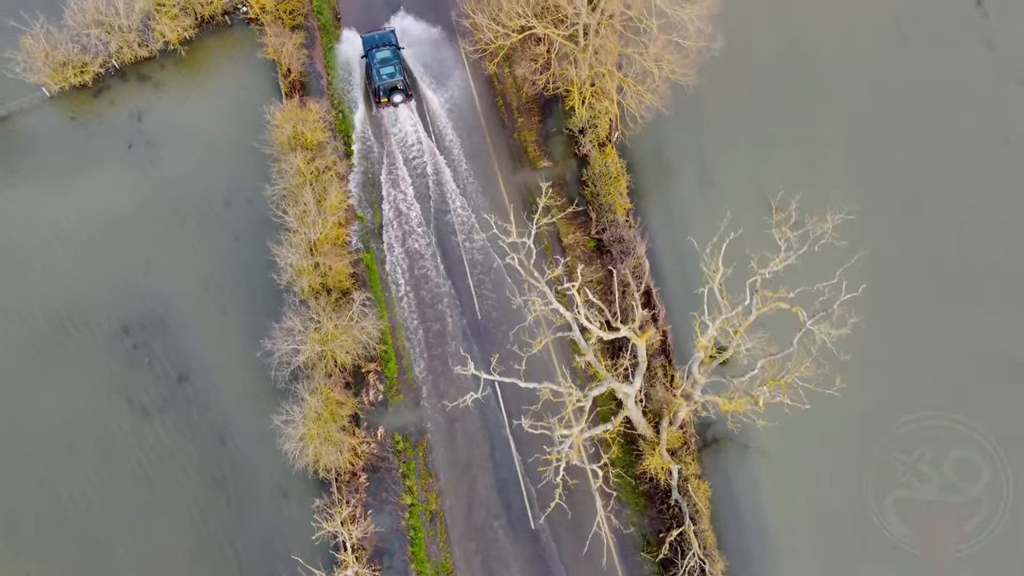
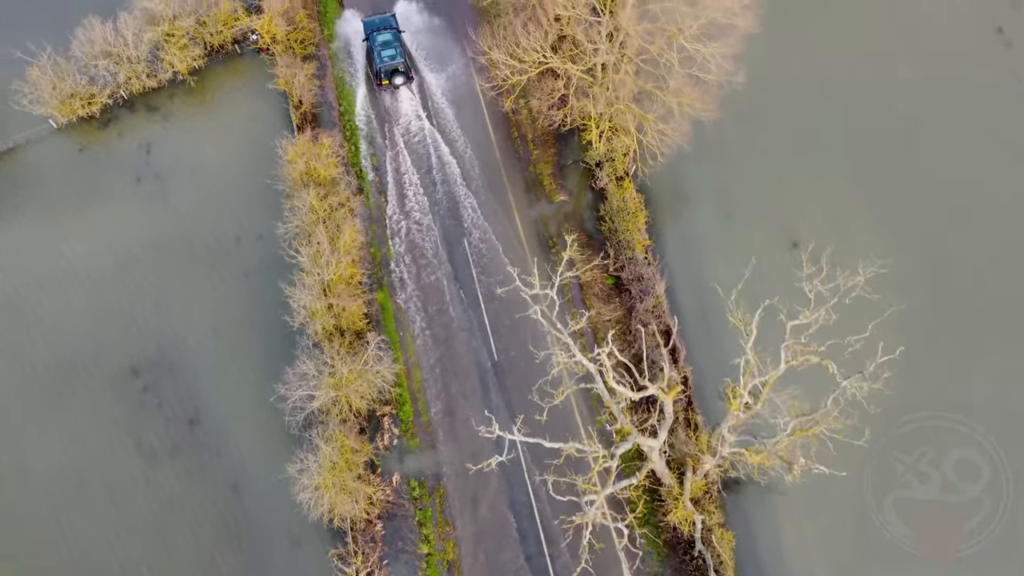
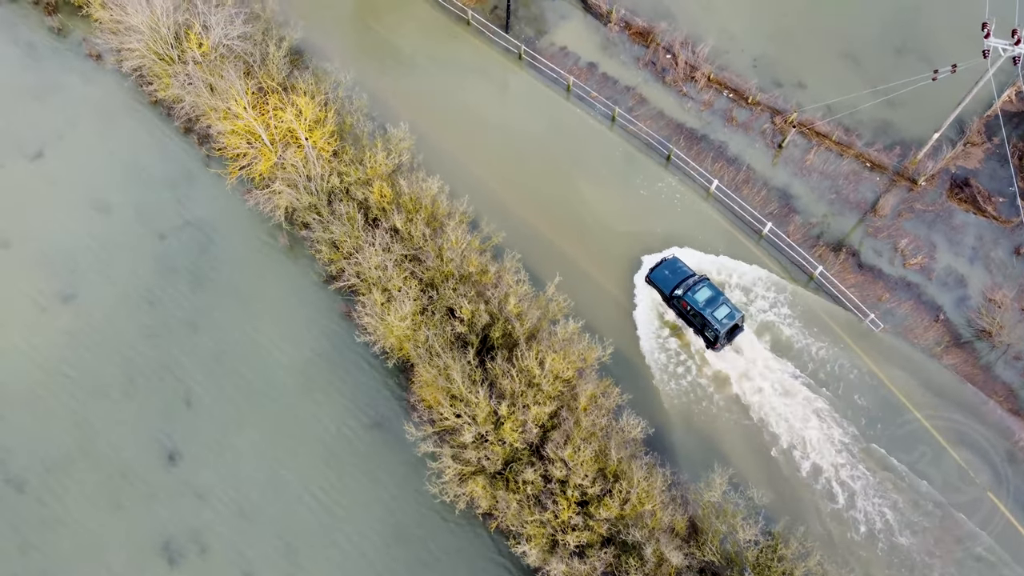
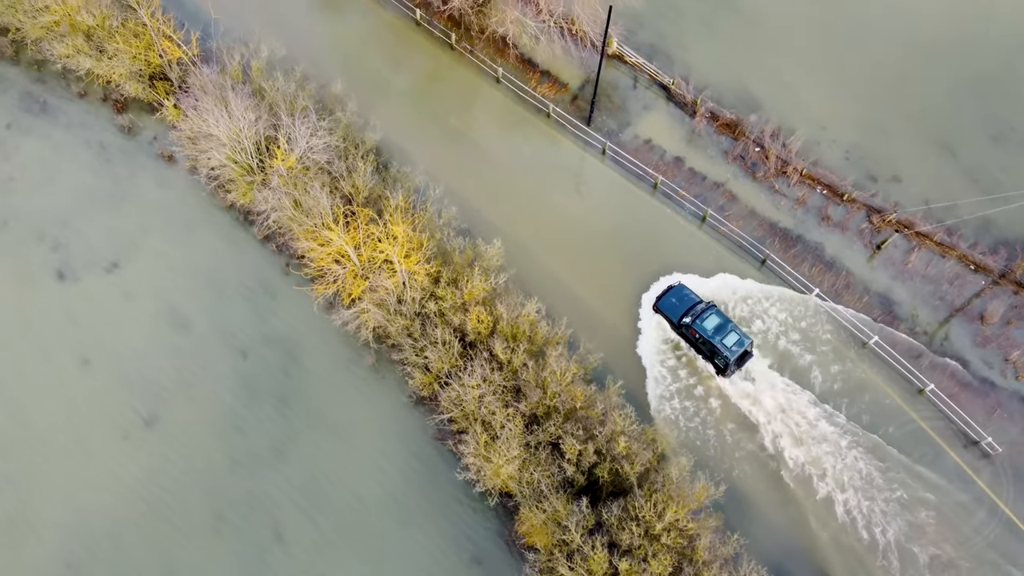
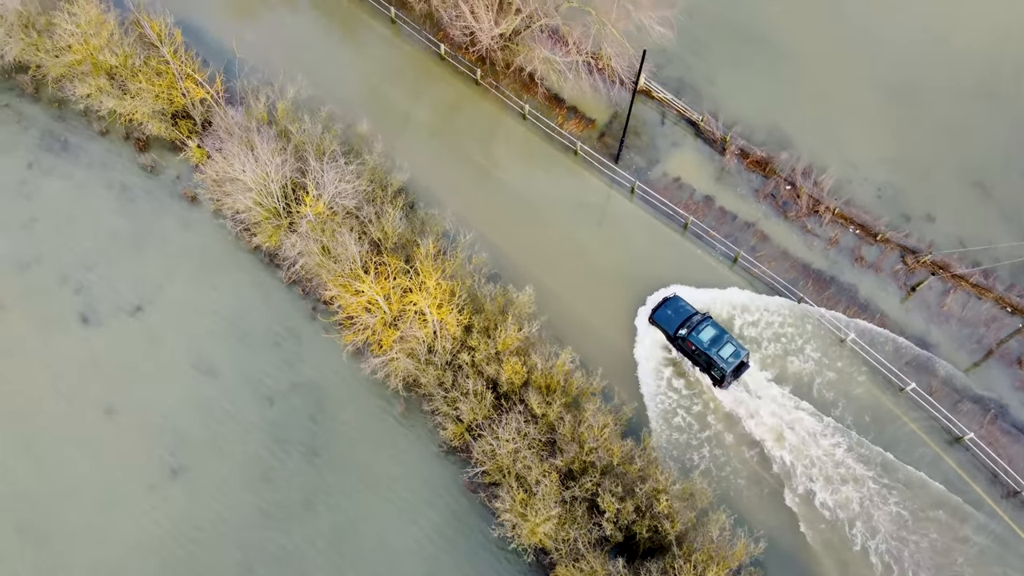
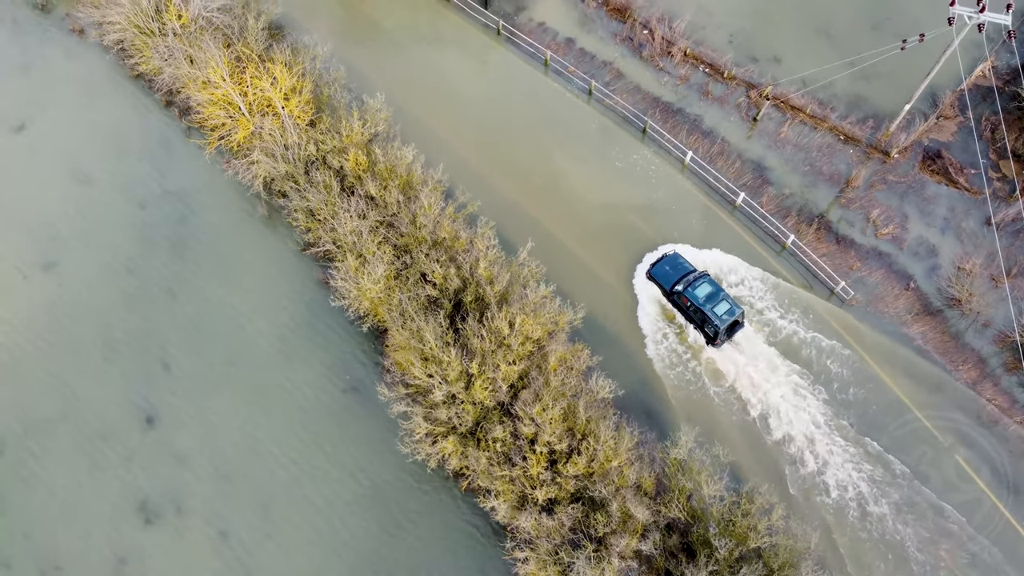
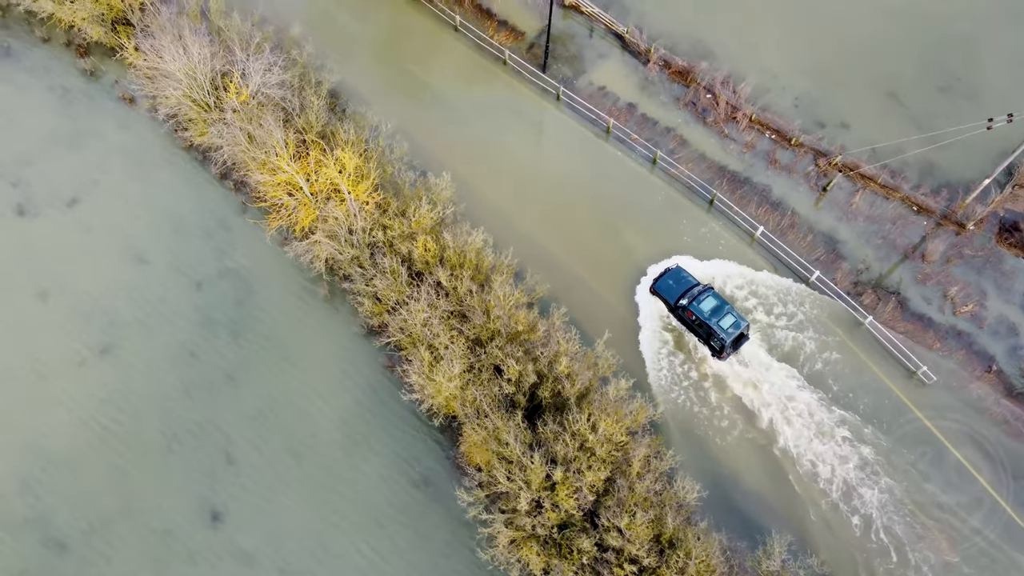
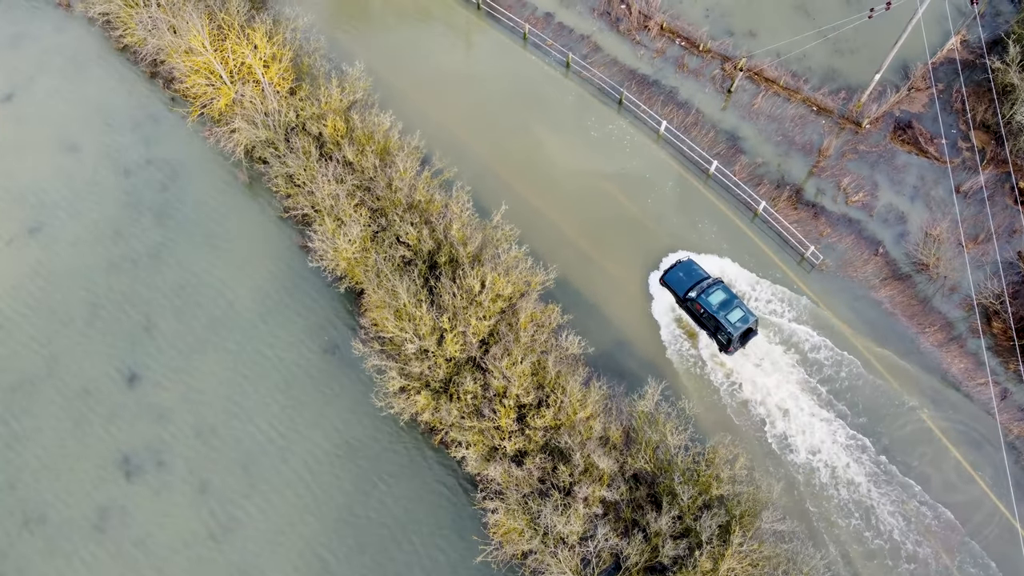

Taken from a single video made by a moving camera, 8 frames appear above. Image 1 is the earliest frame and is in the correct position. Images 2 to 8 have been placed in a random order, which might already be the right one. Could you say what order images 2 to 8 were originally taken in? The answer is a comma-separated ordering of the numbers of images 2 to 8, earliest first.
2, 8, 6, 3, 7, 4, 5
